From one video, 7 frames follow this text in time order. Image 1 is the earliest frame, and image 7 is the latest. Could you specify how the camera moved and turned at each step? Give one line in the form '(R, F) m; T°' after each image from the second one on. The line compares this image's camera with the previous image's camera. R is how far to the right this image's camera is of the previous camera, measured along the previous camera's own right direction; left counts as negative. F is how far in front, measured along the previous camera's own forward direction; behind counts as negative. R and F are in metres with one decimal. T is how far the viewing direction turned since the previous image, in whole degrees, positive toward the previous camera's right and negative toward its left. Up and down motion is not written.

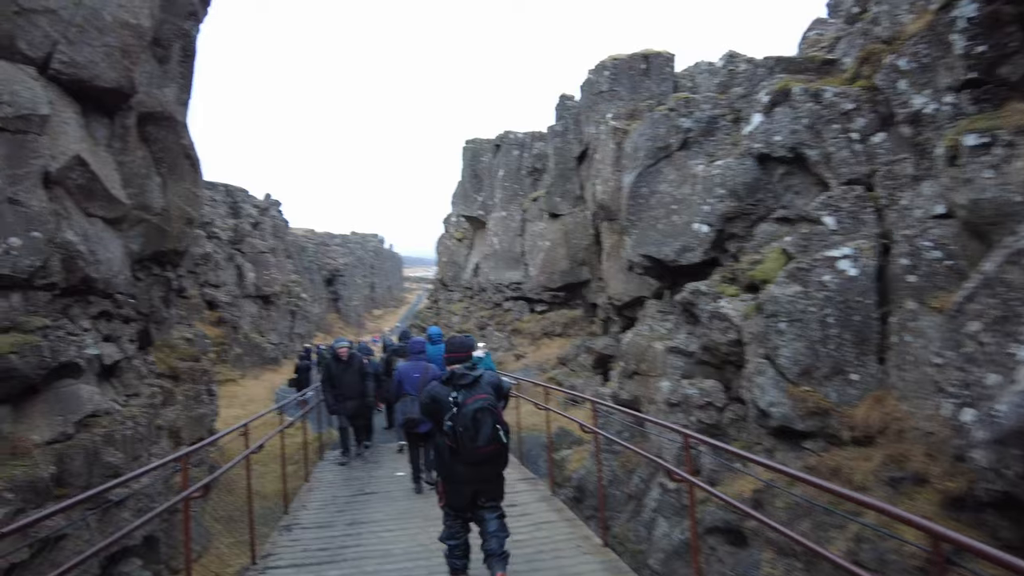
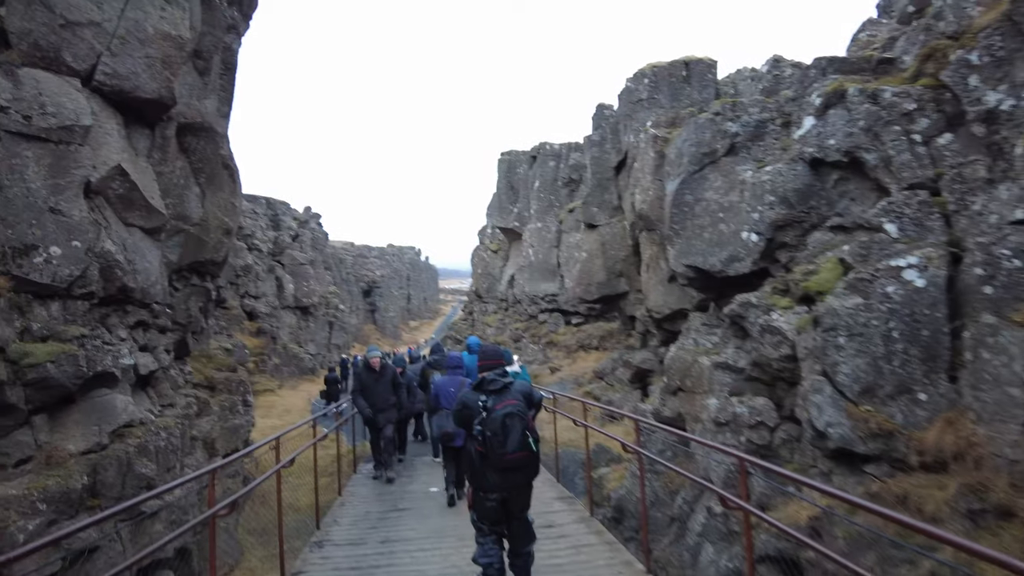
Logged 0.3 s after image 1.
(0.0, +0.3) m; -3°
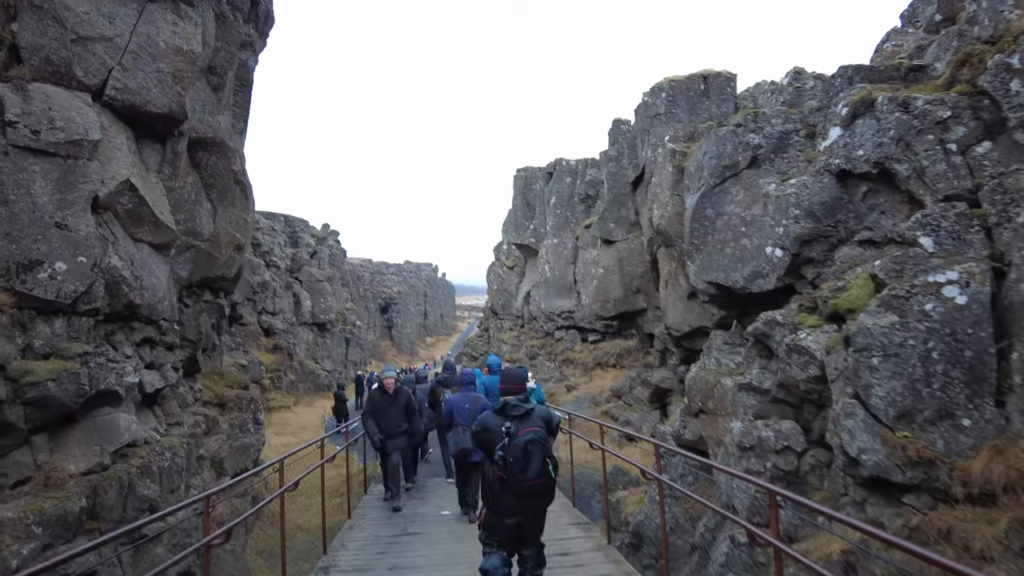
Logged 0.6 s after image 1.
(0.0, +0.3) m; -2°
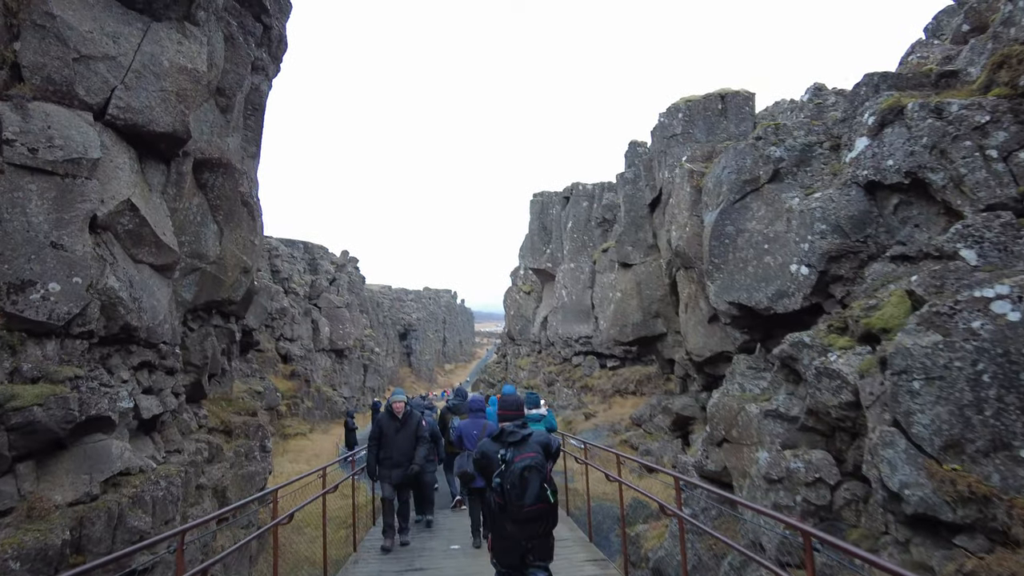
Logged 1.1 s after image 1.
(+0.1, +0.4) m; -2°
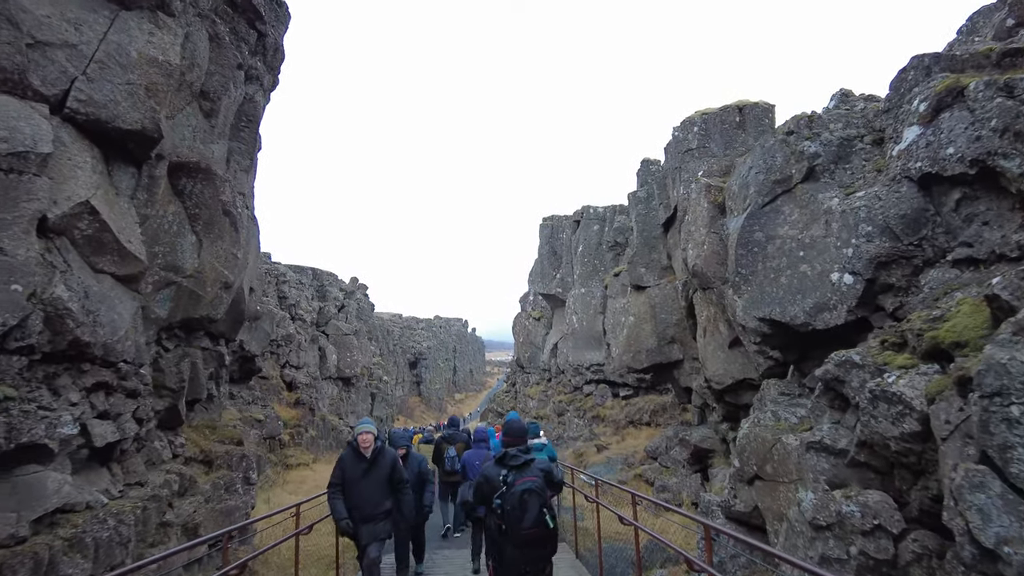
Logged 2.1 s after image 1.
(+0.1, +1.0) m; -1°
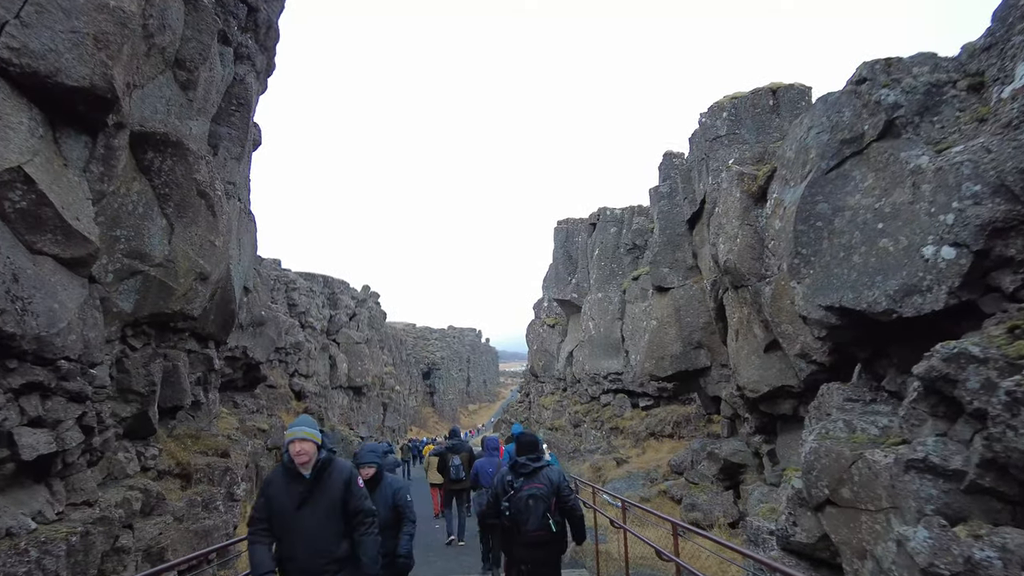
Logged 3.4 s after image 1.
(0.0, +1.3) m; -1°
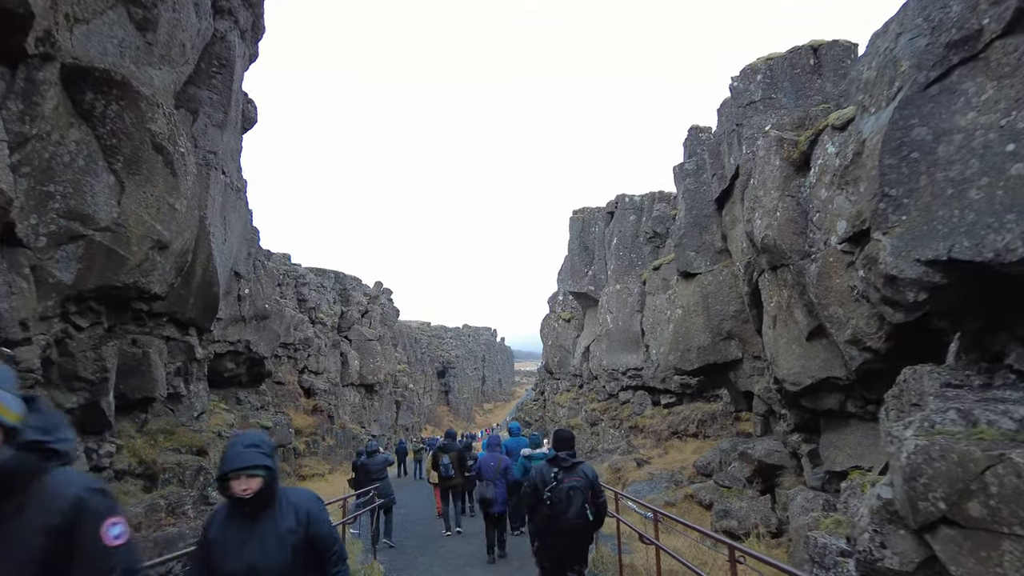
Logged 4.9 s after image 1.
(+0.1, +1.5) m; -1°
